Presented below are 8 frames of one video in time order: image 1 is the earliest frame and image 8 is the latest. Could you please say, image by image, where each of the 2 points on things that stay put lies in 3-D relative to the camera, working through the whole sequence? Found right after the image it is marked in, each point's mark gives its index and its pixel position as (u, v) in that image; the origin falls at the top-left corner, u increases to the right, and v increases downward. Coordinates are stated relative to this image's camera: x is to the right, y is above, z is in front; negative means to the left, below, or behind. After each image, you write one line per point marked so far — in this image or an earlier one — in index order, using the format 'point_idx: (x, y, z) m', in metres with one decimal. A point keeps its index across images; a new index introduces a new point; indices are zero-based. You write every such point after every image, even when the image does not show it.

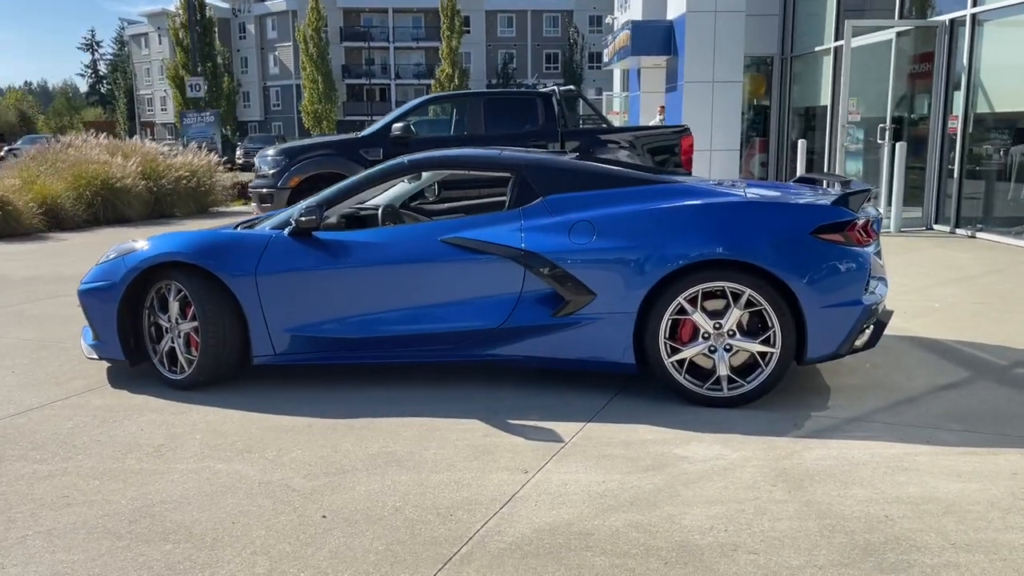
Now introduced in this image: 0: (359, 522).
0: (-0.6, -0.9, +3.3) m
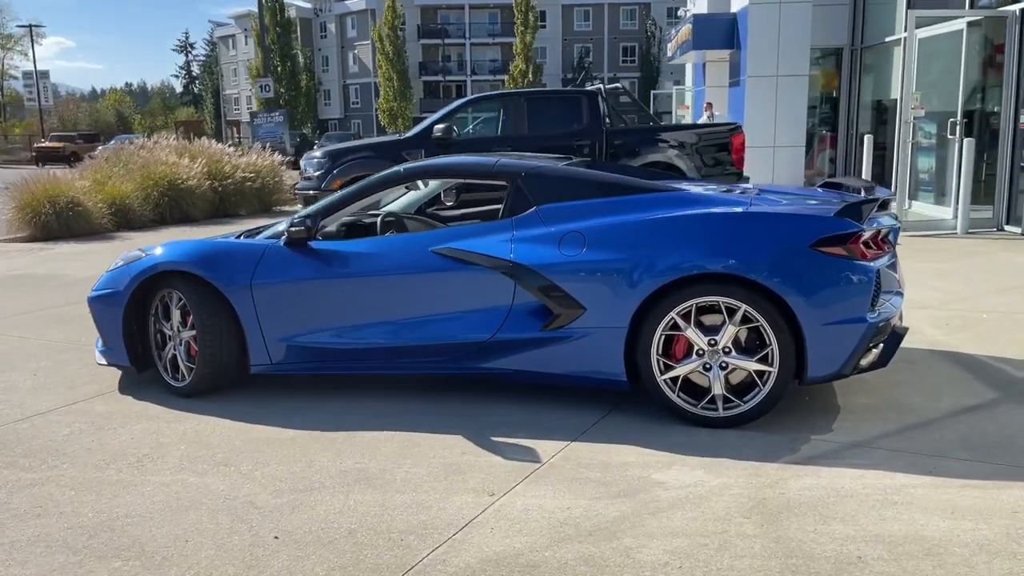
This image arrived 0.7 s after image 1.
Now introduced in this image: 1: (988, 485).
0: (-0.8, -1.0, +3.2) m
1: (+2.0, -0.8, +3.5) m
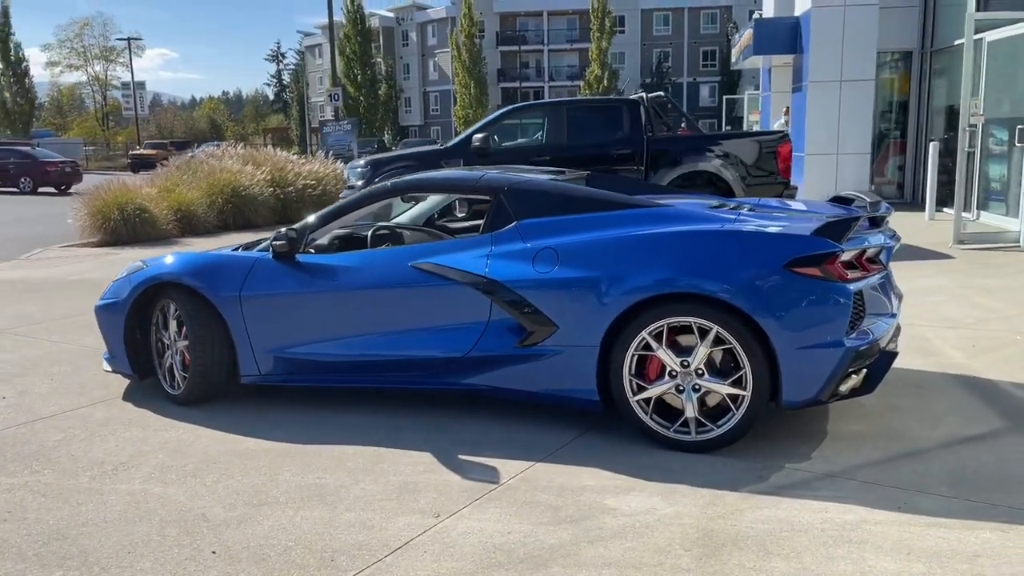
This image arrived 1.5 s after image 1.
0: (-1.0, -1.0, +3.3) m
1: (+1.7, -0.9, +3.3) m
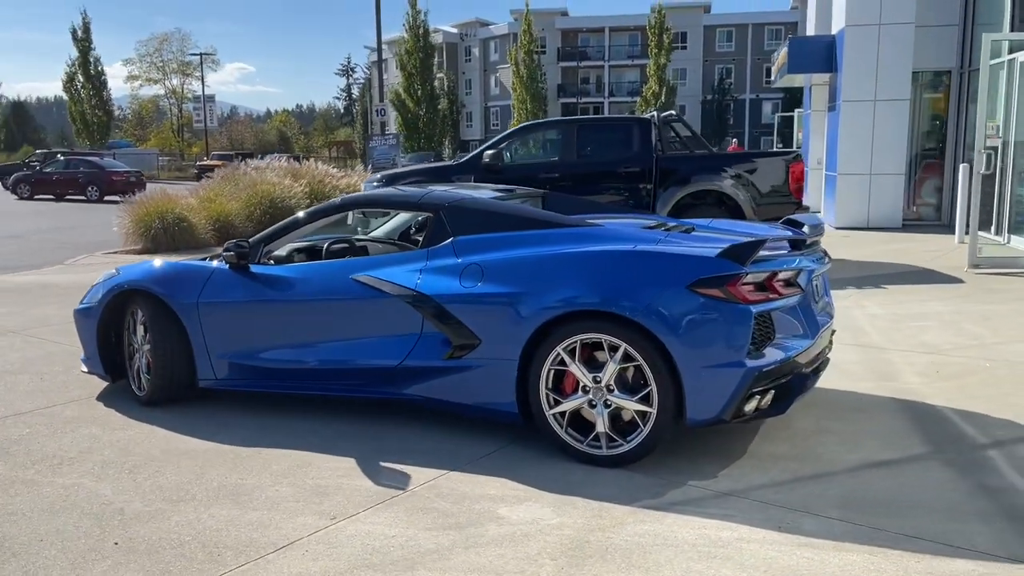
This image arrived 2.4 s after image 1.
0: (-1.5, -1.1, +3.5) m
1: (+1.2, -1.0, +3.4) m
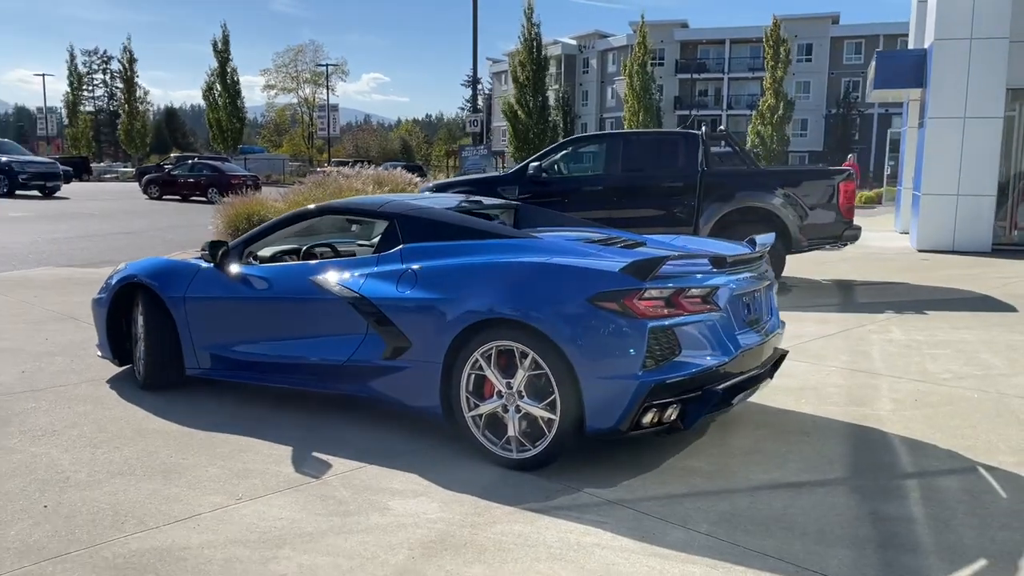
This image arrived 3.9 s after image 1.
0: (-2.1, -1.0, +3.9) m
1: (+0.6, -1.1, +3.4) m
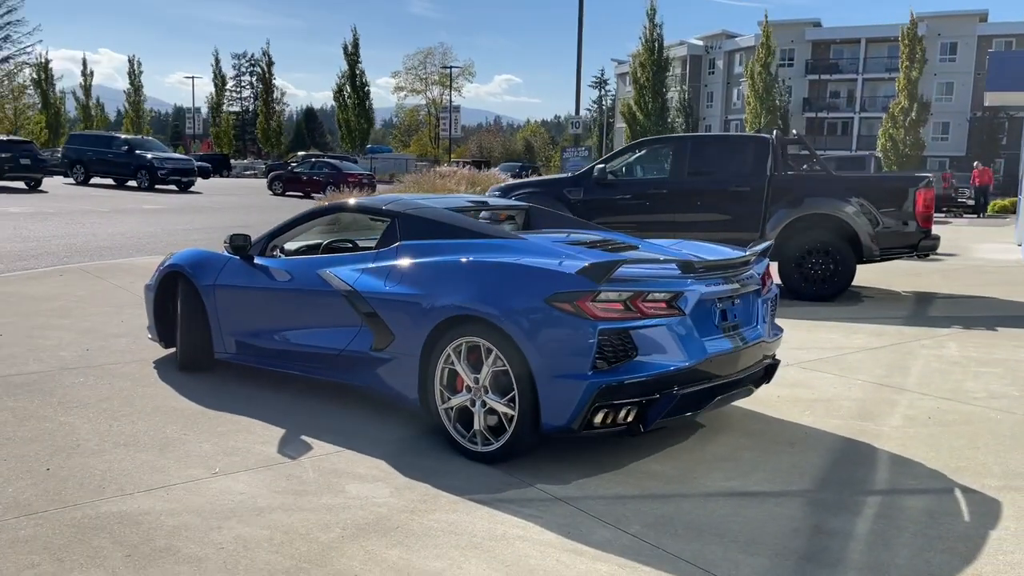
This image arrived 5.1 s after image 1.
0: (-2.3, -1.0, +4.3) m
1: (+0.3, -1.1, +3.5) m
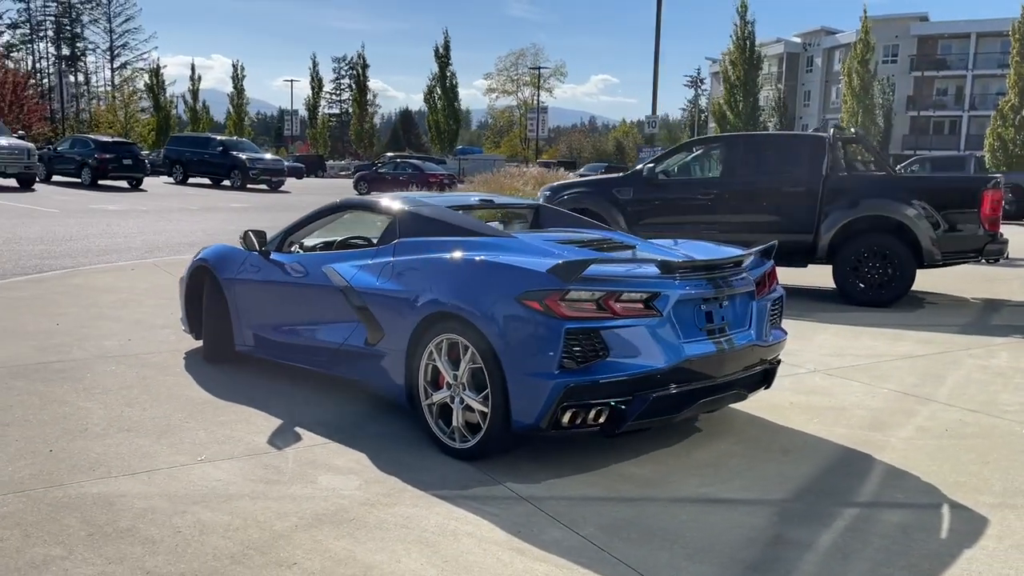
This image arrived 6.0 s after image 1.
0: (-2.4, -0.9, +4.6) m
1: (+0.1, -1.1, +3.5) m
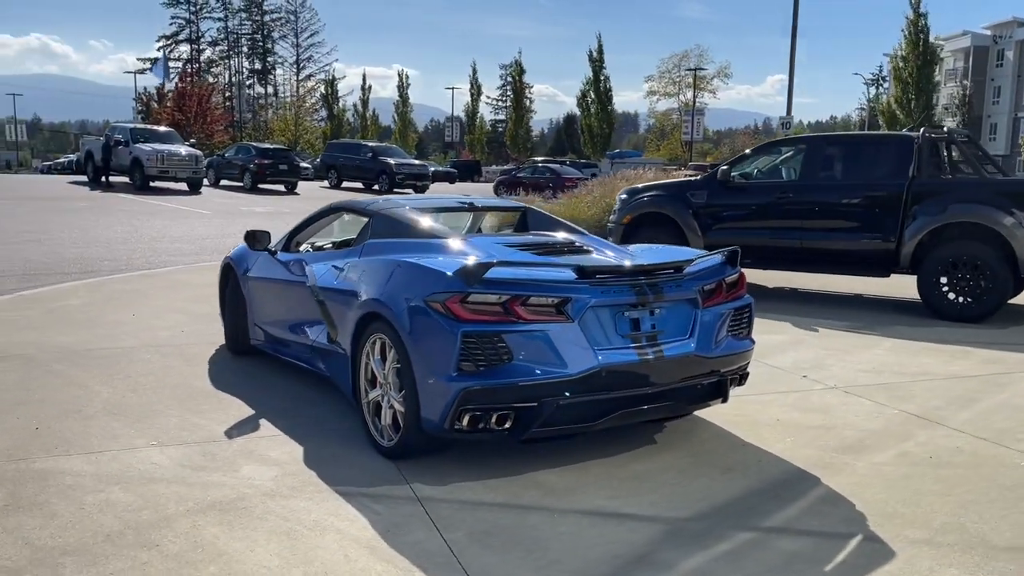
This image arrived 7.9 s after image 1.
0: (-2.8, -0.9, +5.0) m
1: (-0.5, -1.1, +3.5) m
